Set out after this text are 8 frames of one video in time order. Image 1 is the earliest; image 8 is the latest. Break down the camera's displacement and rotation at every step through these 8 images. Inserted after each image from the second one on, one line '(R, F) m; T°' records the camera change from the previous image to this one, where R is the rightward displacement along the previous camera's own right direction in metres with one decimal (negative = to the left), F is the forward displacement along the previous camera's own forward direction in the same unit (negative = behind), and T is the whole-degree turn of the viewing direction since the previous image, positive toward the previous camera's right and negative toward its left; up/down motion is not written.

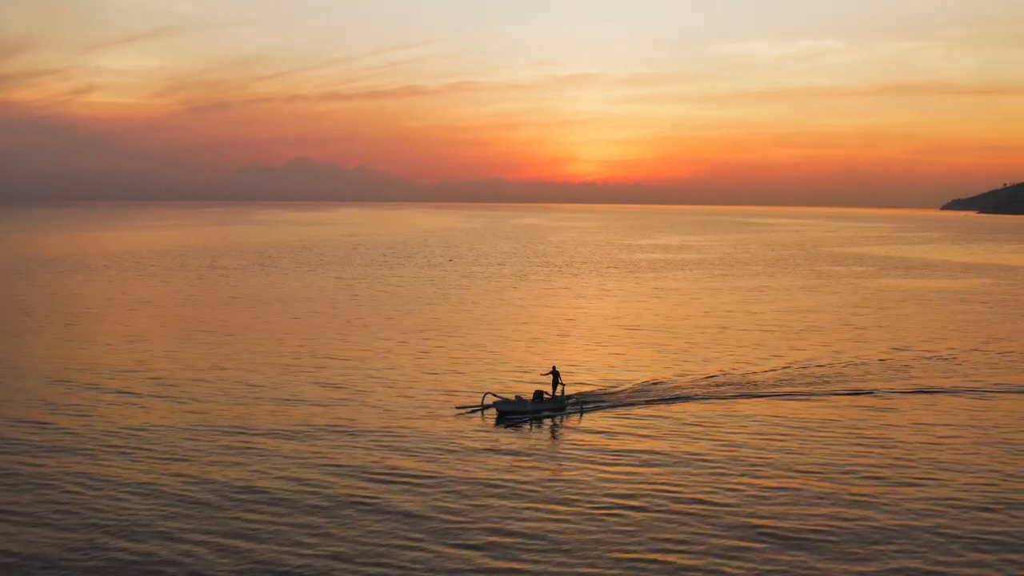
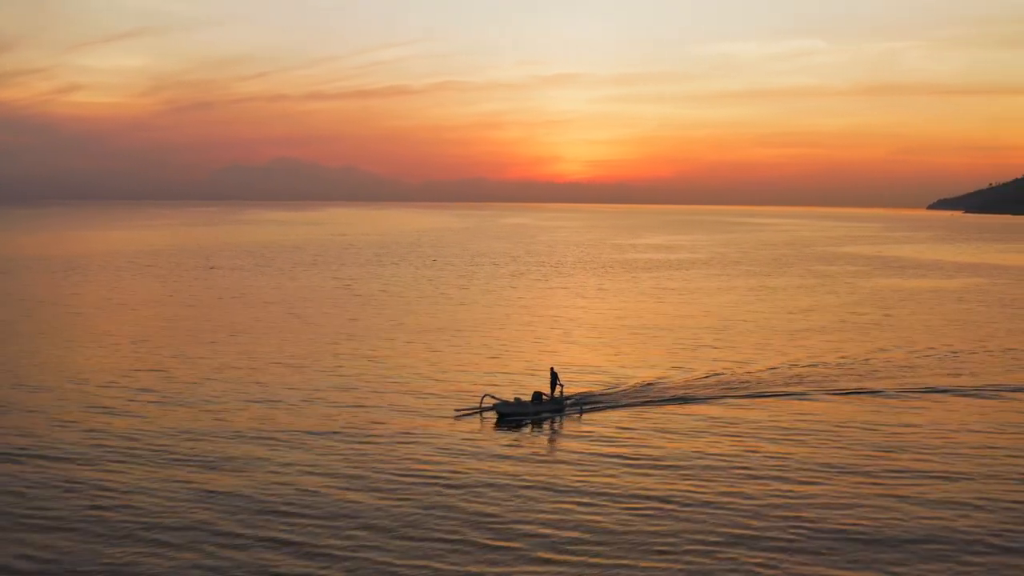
(+6.7, -0.6) m; -9°
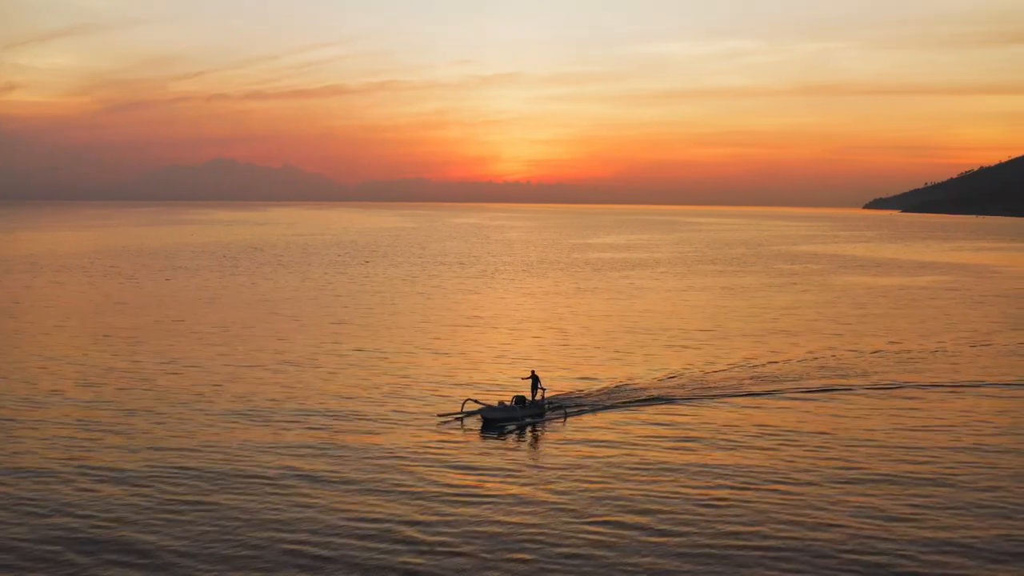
(-1.5, +1.0) m; +2°
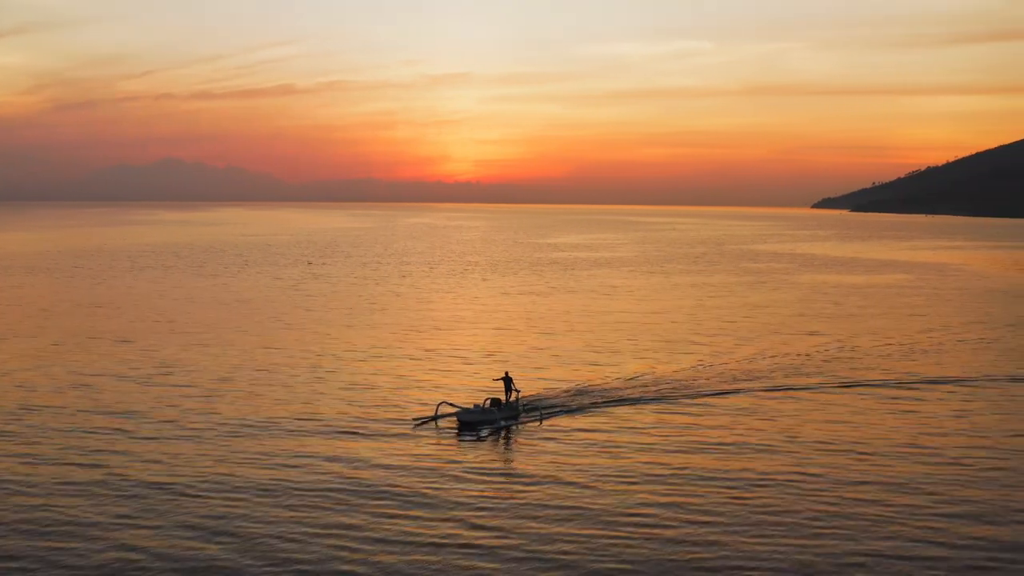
(-0.8, +0.8) m; +2°
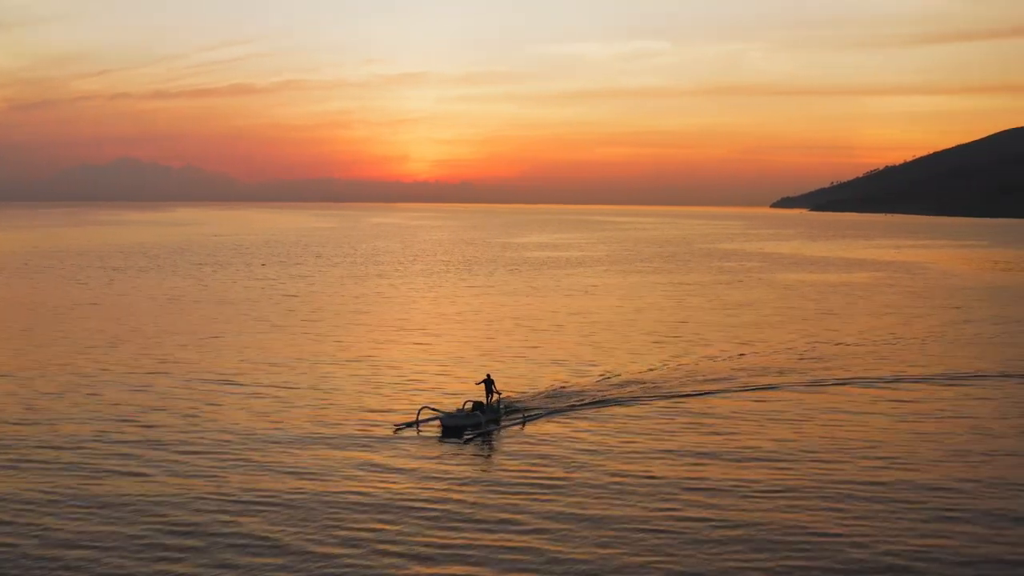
(-0.7, +0.6) m; +2°
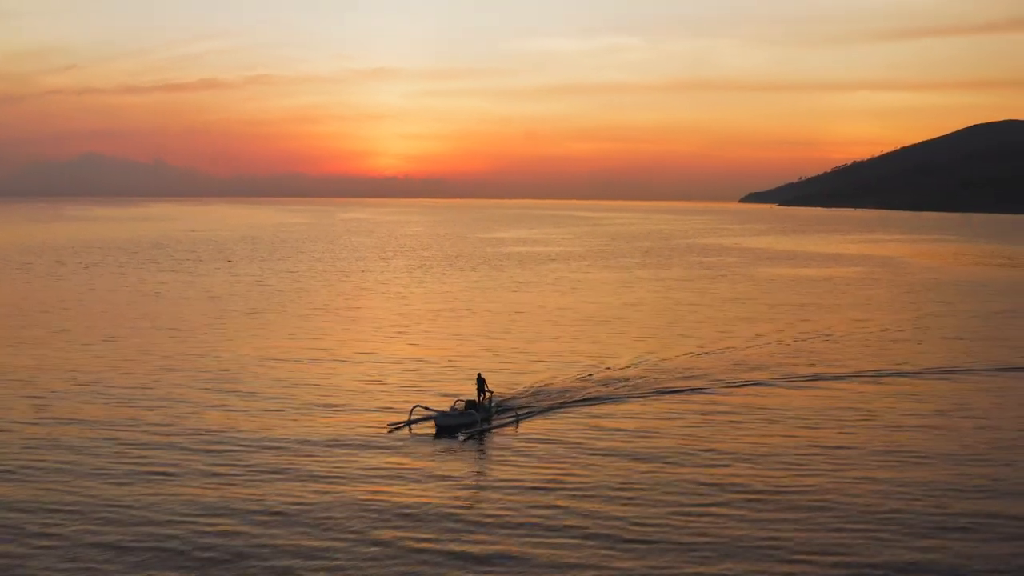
(-1.0, +0.5) m; +1°
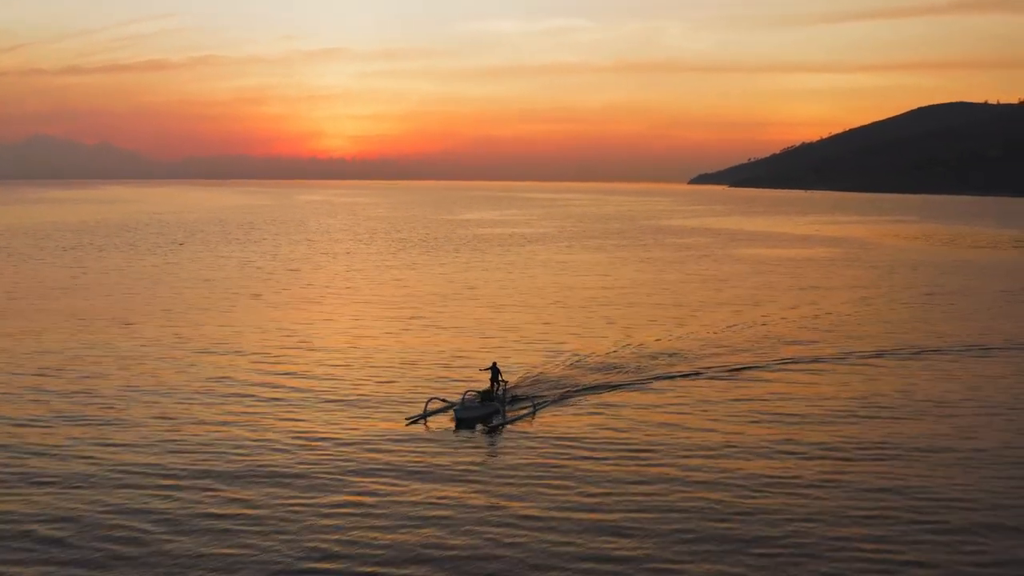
(-2.8, +1.8) m; +2°
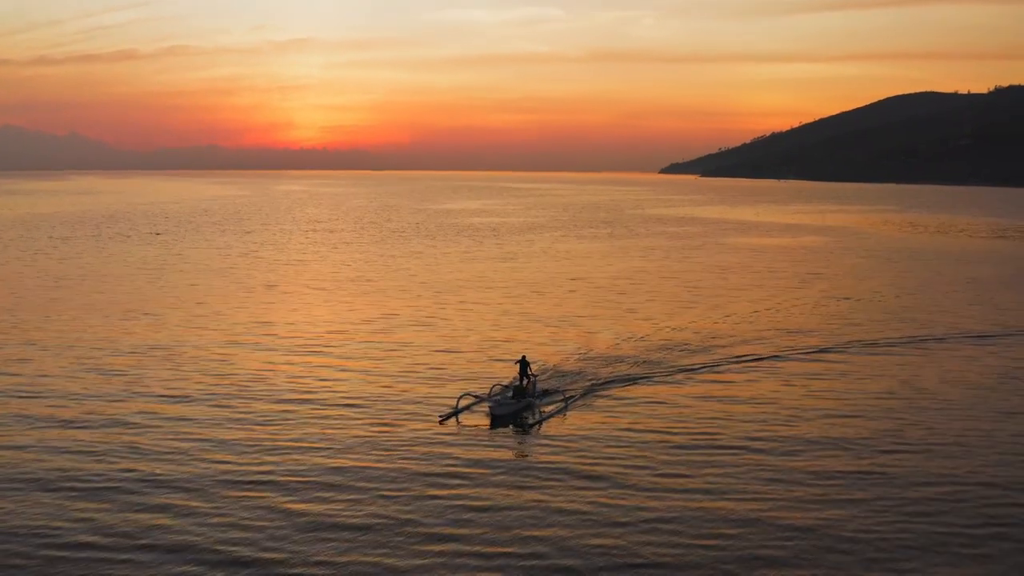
(-2.6, +1.9) m; +1°
